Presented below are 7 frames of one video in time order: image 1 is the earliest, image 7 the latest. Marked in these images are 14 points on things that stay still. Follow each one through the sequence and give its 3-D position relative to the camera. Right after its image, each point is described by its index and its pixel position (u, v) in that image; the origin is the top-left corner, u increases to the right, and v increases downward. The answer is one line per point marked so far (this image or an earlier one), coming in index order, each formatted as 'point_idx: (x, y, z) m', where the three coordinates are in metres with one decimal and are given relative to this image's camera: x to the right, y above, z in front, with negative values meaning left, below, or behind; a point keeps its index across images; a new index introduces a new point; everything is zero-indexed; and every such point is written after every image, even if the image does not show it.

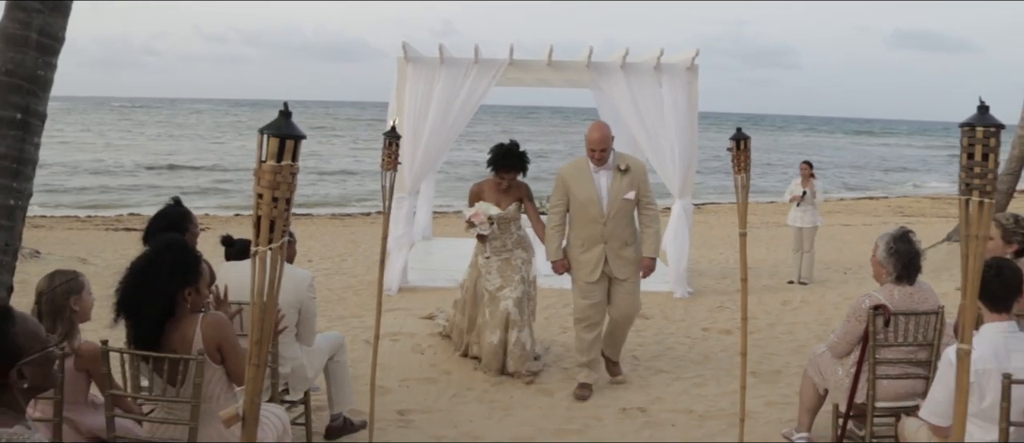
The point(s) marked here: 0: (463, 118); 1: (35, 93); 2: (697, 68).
0: (-0.5, +1.0, +9.4) m
1: (-2.4, +0.6, +4.7) m
2: (+1.8, +1.5, +9.1) m
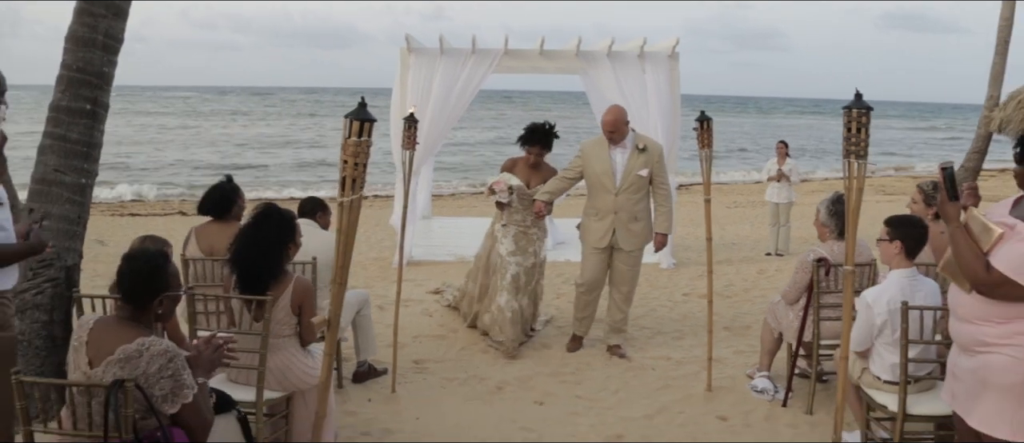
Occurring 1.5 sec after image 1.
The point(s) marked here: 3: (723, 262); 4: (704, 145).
0: (-0.5, +1.3, +10.2) m
1: (-2.4, +0.8, +5.4) m
2: (+1.7, +1.7, +9.9) m
3: (+2.7, -0.5, +11.8) m
4: (+1.0, +0.4, +4.9) m
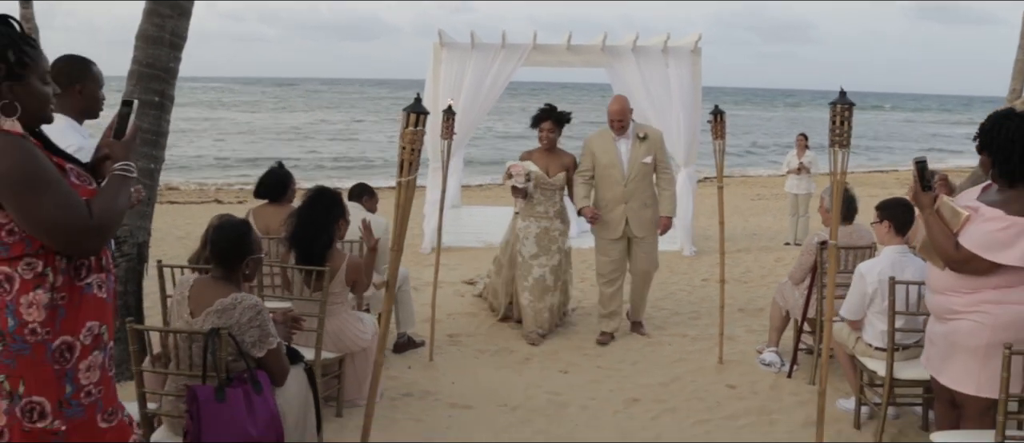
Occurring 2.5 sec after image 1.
0: (-0.2, +1.4, +10.7) m
1: (-2.2, +0.9, +6.0) m
2: (+2.1, +1.9, +10.3) m
3: (+3.0, -0.4, +12.2) m
4: (+1.2, +0.5, +5.4) m
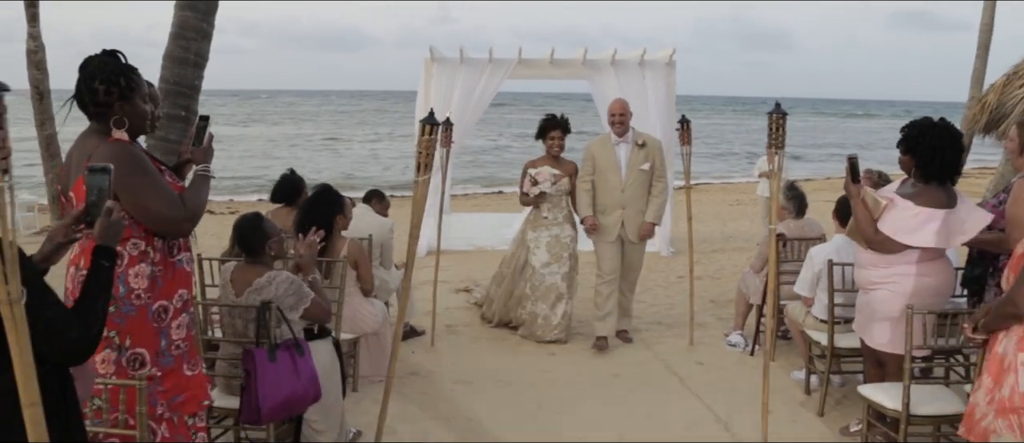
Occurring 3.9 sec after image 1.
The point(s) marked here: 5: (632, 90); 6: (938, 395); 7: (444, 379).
0: (-0.4, +1.4, +11.4) m
1: (-2.2, +0.9, +6.7) m
2: (+1.9, +1.9, +11.1) m
3: (+2.8, -0.4, +13.0) m
4: (+1.1, +0.5, +6.1) m
5: (+1.4, +1.6, +11.1) m
6: (+1.8, -0.7, +4.0) m
7: (-0.4, -1.0, +5.8) m
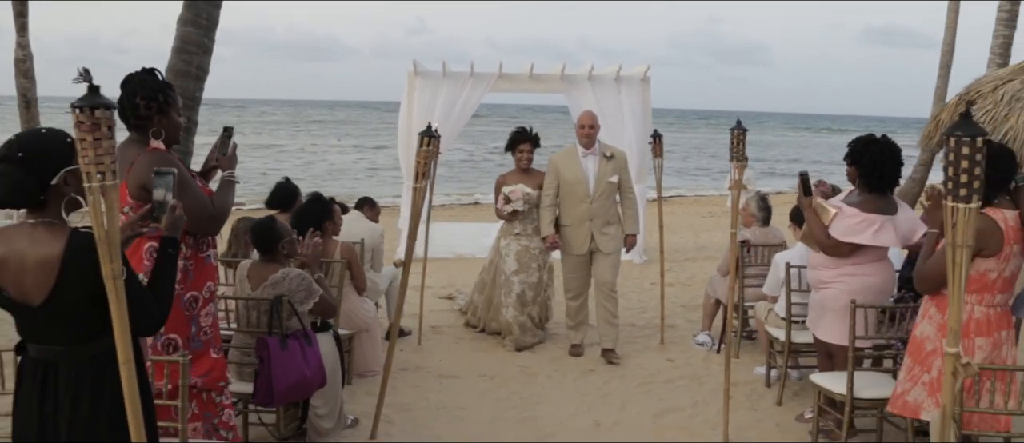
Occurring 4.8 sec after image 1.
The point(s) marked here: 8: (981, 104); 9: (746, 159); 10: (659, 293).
0: (-0.6, +1.3, +11.8) m
1: (-2.4, +0.8, +7.0) m
2: (+1.7, +1.7, +11.6) m
3: (+2.5, -0.5, +13.5) m
4: (+1.0, +0.5, +6.6) m
5: (+1.2, +1.4, +11.6) m
6: (+1.7, -0.8, +4.5) m
7: (-0.5, -1.0, +6.2) m
8: (+4.0, +1.0, +7.9) m
9: (+1.2, +0.3, +4.9) m
10: (+1.5, -0.7, +9.7) m
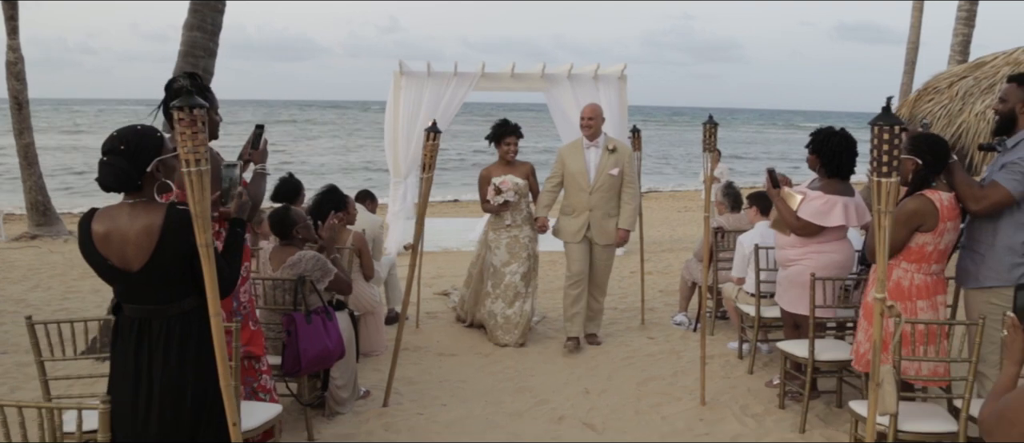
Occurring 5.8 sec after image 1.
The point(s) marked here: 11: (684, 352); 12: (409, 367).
0: (-0.8, +1.4, +12.3) m
1: (-2.5, +0.9, +7.5) m
2: (+1.5, +1.8, +12.1) m
3: (+2.3, -0.4, +14.0) m
4: (+0.9, +0.6, +7.1) m
5: (+0.9, +1.5, +12.2) m
6: (+1.7, -0.7, +5.0) m
7: (-0.6, -0.9, +6.7) m
8: (+3.8, +1.1, +8.5) m
9: (+1.2, +0.4, +5.4) m
10: (+1.4, -0.6, +10.2) m
11: (+1.2, -0.9, +6.6) m
12: (-0.7, -1.0, +6.3) m
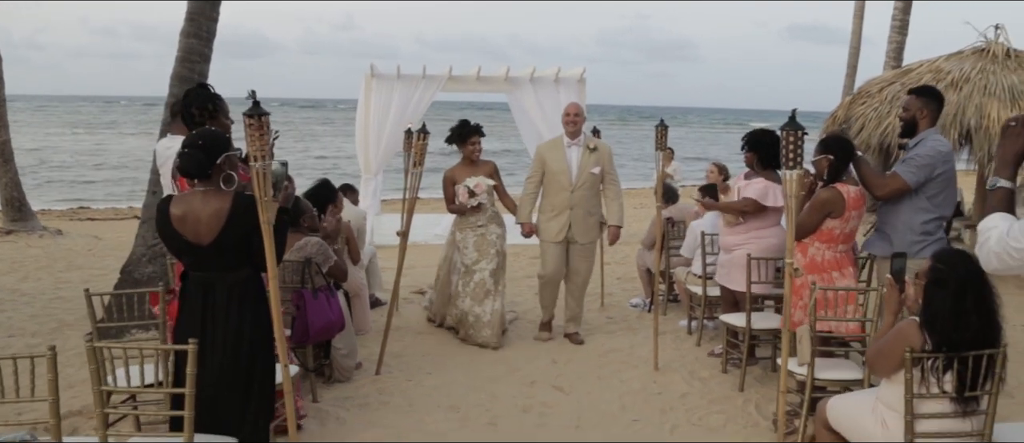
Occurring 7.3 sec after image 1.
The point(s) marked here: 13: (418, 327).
0: (-1.3, +1.4, +13.0) m
1: (-2.7, +1.0, +8.1) m
2: (+1.0, +1.9, +12.9) m
3: (+1.8, -0.3, +14.9) m
4: (+0.7, +0.6, +7.9) m
5: (+0.5, +1.6, +12.9) m
6: (+1.6, -0.6, +5.8) m
7: (-0.8, -0.9, +7.4) m
8: (+3.5, +1.2, +9.4) m
9: (+1.0, +0.5, +6.2) m
10: (+1.0, -0.6, +11.0) m
11: (+1.0, -0.8, +7.4) m
12: (-0.9, -0.9, +7.0) m
13: (-0.7, -0.9, +7.6) m
